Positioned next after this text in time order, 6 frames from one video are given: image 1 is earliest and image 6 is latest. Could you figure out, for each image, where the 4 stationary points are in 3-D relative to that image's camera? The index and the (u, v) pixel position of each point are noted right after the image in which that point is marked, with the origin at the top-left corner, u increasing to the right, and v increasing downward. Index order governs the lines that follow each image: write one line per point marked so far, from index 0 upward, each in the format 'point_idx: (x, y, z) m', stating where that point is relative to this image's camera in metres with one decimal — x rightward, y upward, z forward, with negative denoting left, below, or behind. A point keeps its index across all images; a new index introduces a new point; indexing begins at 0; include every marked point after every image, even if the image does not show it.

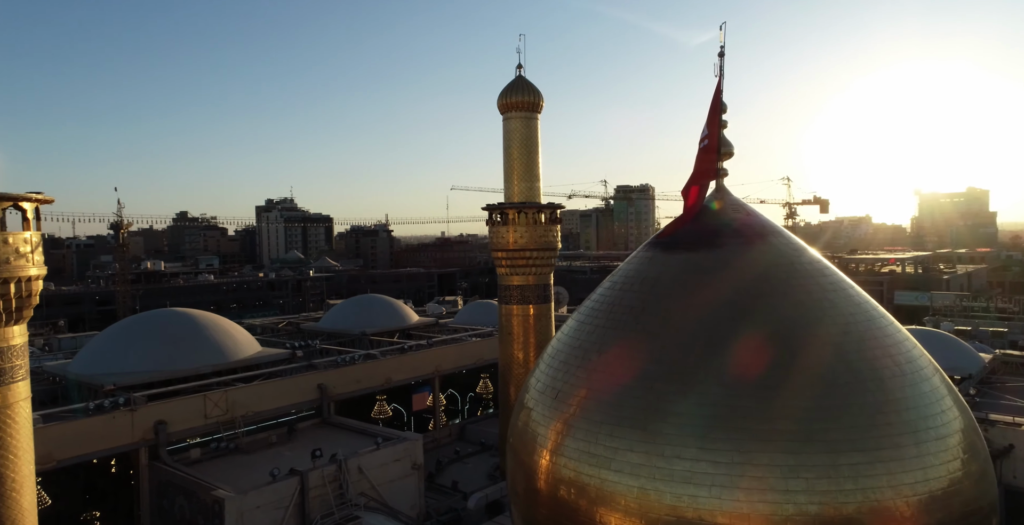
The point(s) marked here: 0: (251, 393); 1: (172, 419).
0: (-4.0, -2.0, +11.2) m
1: (-4.8, -2.2, +10.4) m
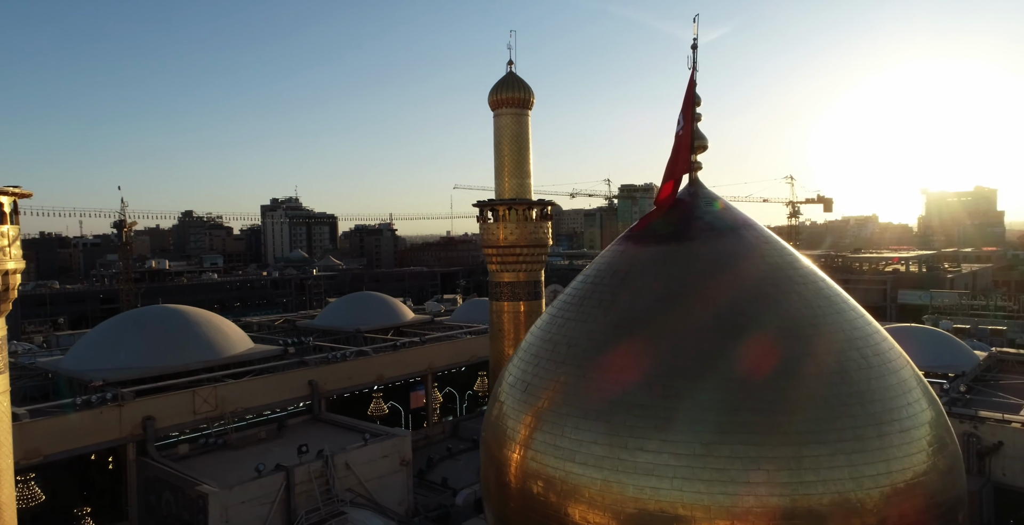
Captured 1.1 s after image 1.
0: (-4.1, -1.9, +11.2) m
1: (-4.9, -2.1, +10.4) m
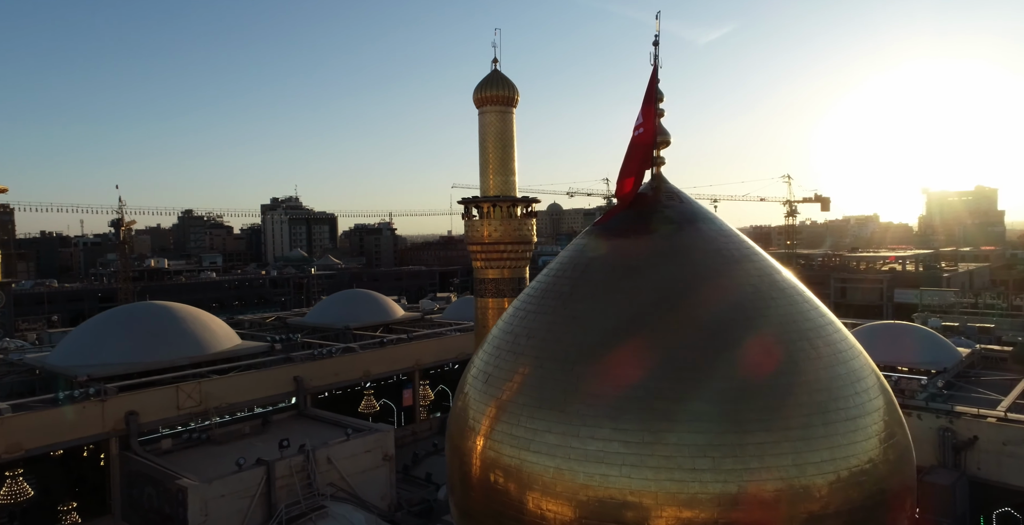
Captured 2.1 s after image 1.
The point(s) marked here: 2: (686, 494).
0: (-4.4, -1.9, +11.3) m
1: (-5.2, -2.1, +10.5) m
2: (+1.1, -1.5, +4.8) m
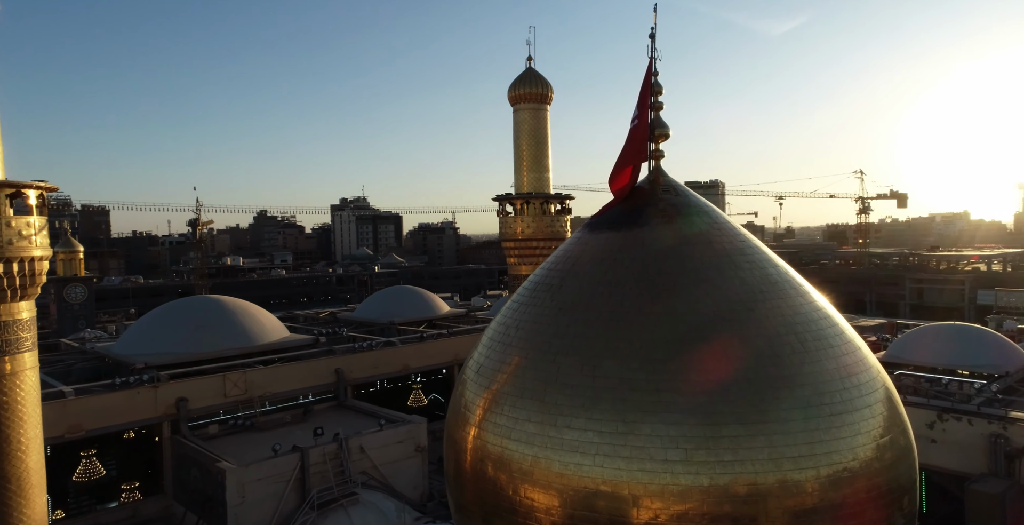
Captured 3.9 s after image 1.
0: (-3.9, -1.8, +11.9) m
1: (-4.8, -2.0, +11.1) m
2: (+0.9, -1.4, +4.8) m
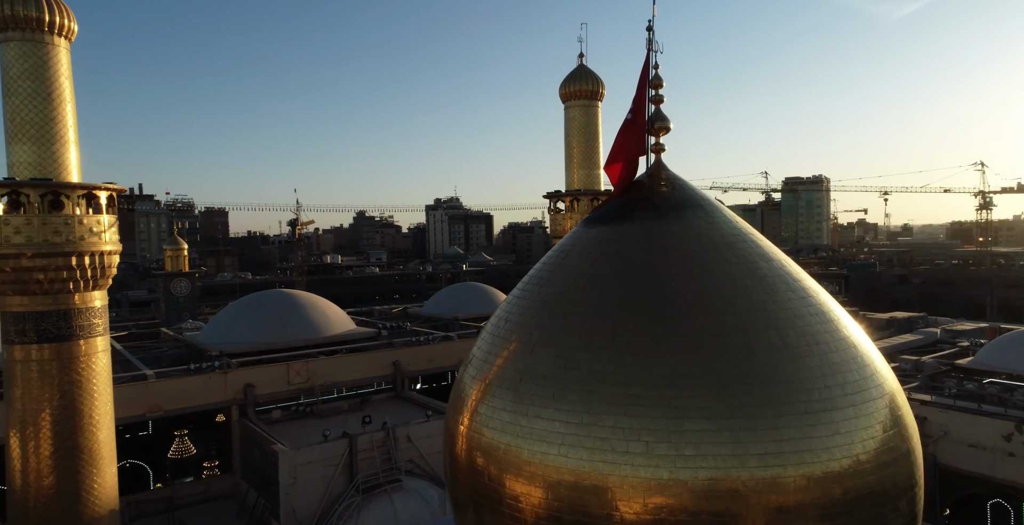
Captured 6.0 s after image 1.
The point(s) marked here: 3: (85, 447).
0: (-3.1, -1.7, +12.5) m
1: (-4.1, -1.9, +11.9) m
2: (+0.7, -1.4, +4.8) m
3: (-5.1, -2.2, +8.8) m
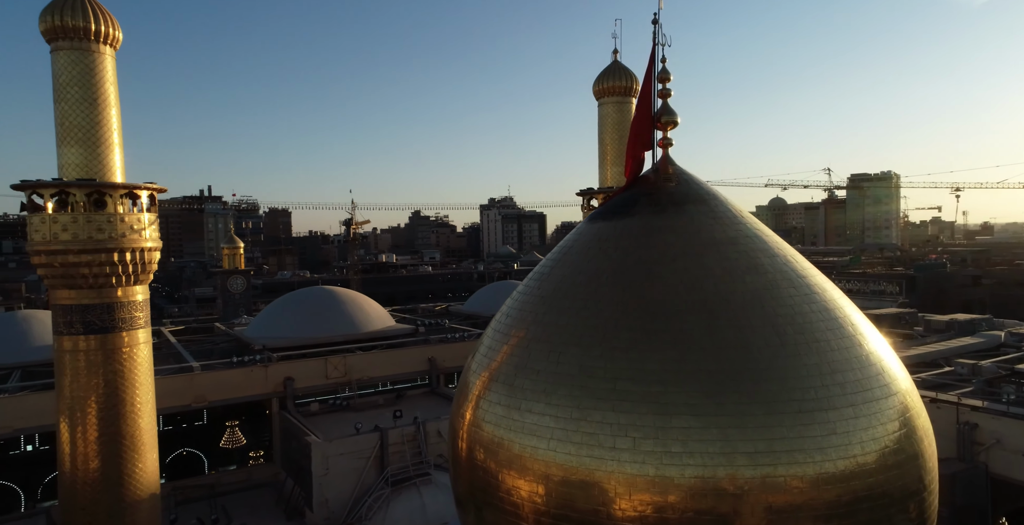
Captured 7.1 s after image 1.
0: (-2.5, -1.7, +12.8) m
1: (-3.6, -1.9, +12.3) m
2: (+0.6, -1.4, +4.8) m
3: (-4.8, -2.1, +9.3) m
